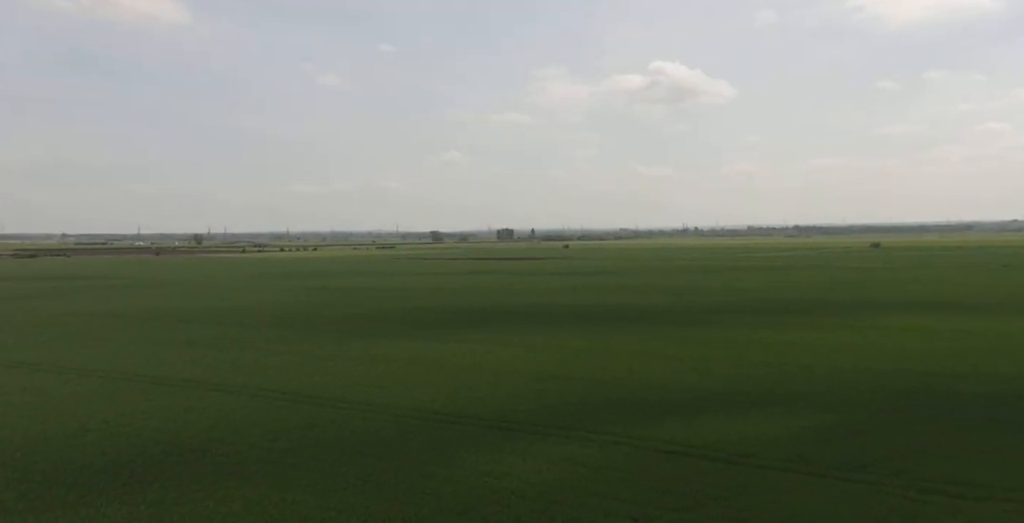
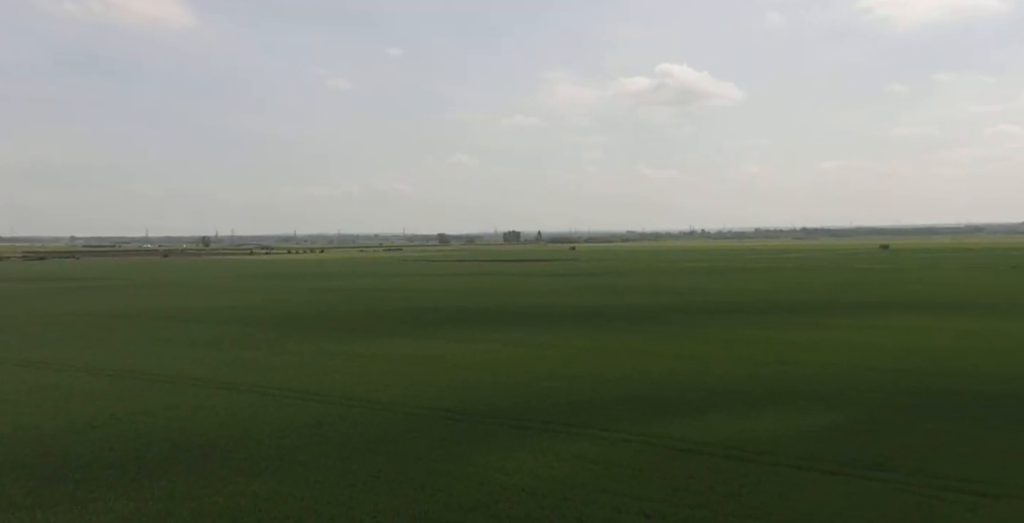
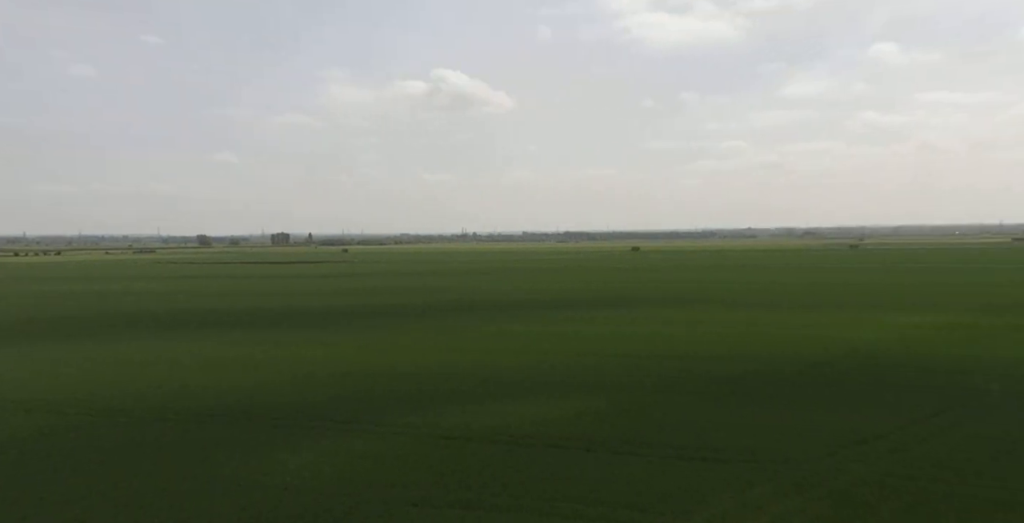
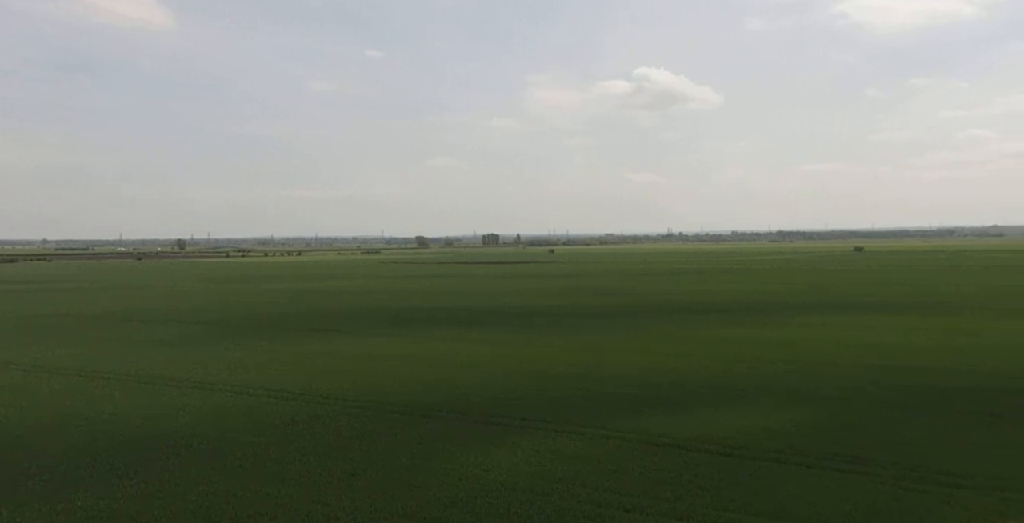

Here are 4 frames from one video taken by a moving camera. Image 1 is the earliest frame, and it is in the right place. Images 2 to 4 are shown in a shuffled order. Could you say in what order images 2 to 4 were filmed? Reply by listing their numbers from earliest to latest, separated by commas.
2, 4, 3
